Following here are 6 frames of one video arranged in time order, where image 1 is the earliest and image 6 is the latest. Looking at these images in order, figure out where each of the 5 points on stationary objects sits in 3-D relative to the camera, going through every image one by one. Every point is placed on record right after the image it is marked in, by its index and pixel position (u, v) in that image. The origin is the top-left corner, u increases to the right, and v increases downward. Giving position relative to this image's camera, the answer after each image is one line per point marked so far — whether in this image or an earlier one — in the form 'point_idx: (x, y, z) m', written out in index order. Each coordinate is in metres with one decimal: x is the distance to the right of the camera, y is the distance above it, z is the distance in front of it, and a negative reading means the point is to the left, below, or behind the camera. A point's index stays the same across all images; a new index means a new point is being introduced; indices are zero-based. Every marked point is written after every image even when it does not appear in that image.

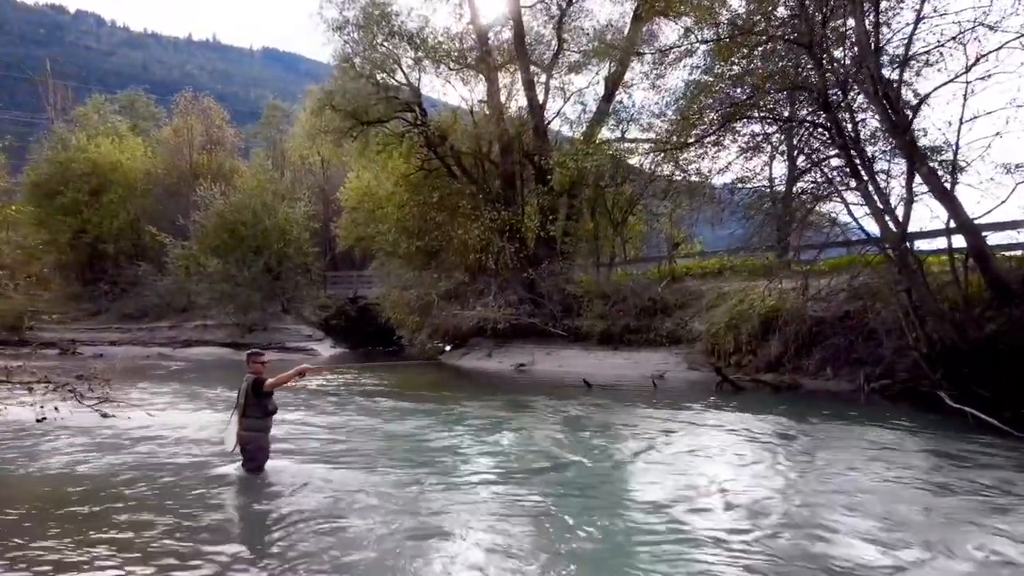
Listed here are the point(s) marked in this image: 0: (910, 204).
0: (+6.7, +1.4, +12.8) m
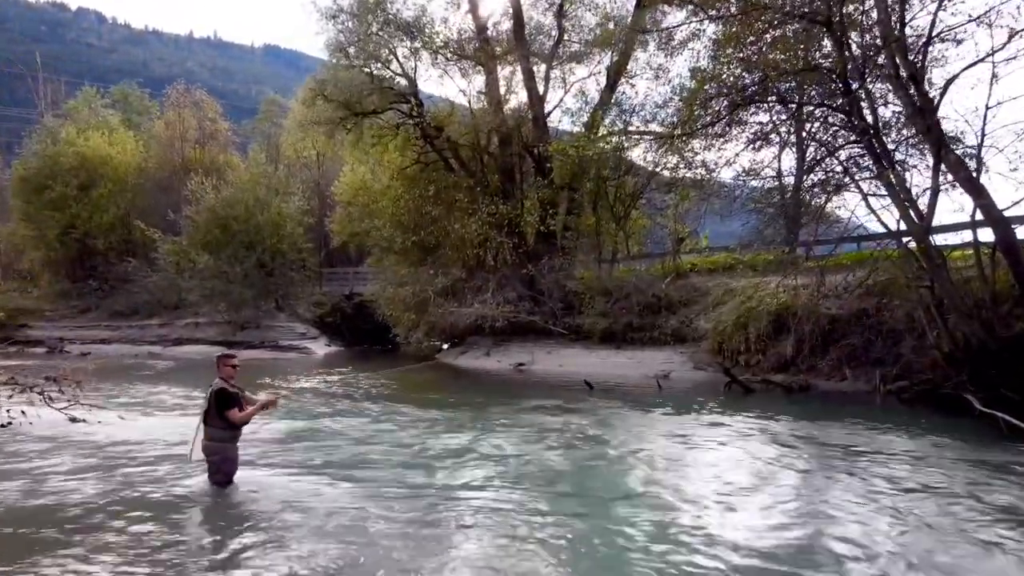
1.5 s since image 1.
0: (+6.6, +1.4, +11.9) m
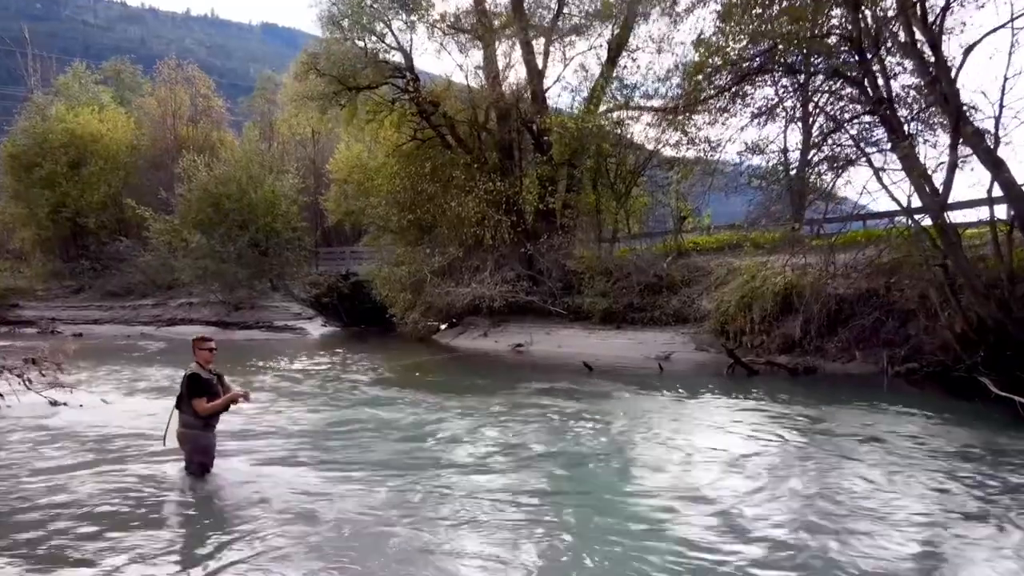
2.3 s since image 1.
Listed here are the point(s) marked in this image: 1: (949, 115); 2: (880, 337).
0: (+6.6, +1.8, +11.4) m
1: (+6.5, +2.6, +11.4) m
2: (+7.1, -0.9, +14.8) m
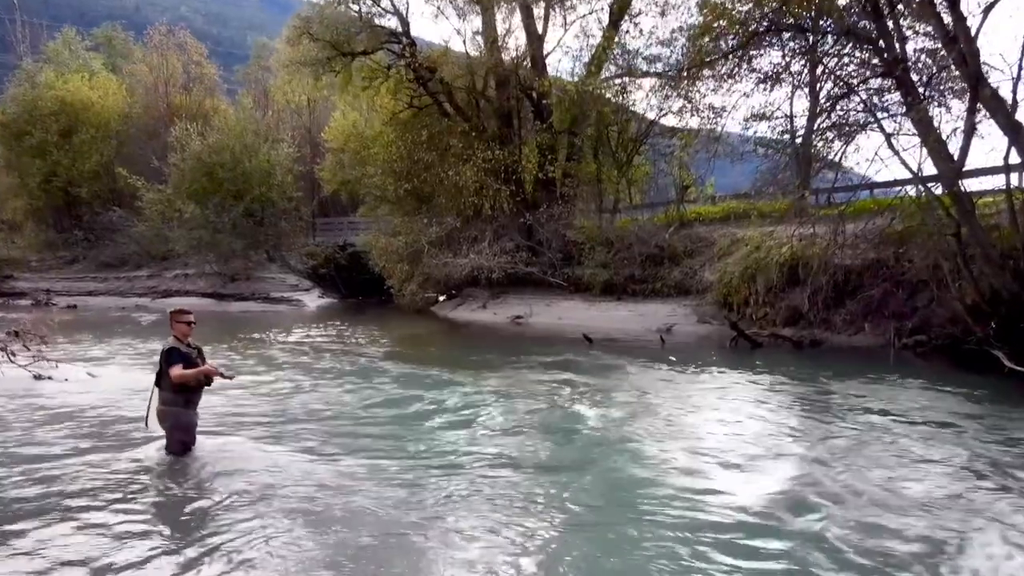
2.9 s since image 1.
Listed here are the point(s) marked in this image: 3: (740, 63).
0: (+6.5, +2.2, +11.0) m
1: (+6.4, +3.0, +10.9) m
2: (+7.1, -0.4, +14.4) m
3: (+4.0, +4.0, +13.5) m
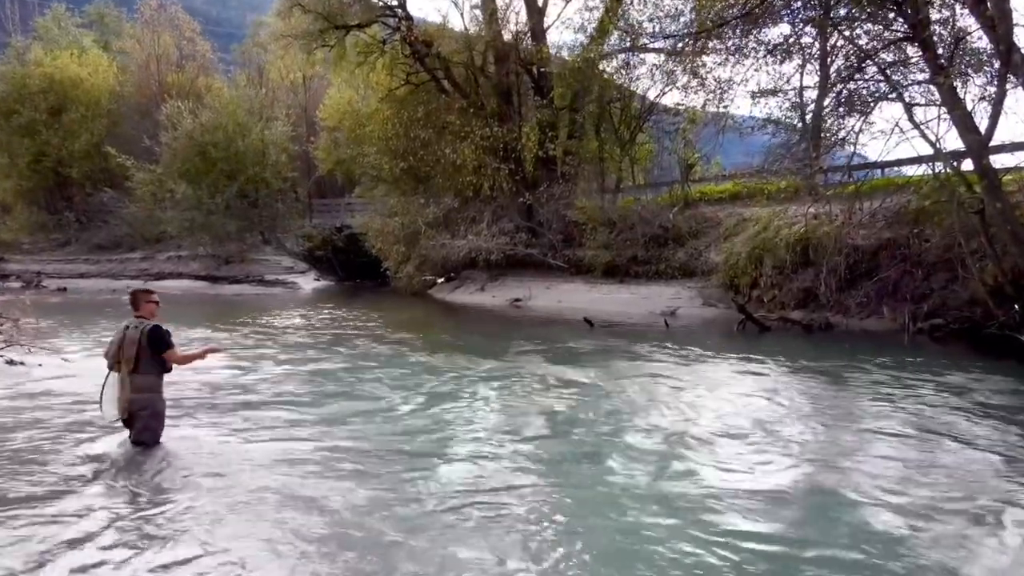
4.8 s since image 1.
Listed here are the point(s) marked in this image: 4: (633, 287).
0: (+6.5, +2.5, +10.3) m
1: (+6.4, +3.2, +10.2) m
2: (+7.0, 0.0, +13.8) m
3: (+4.0, +4.3, +12.8) m
4: (+3.0, 0.0, +18.9) m
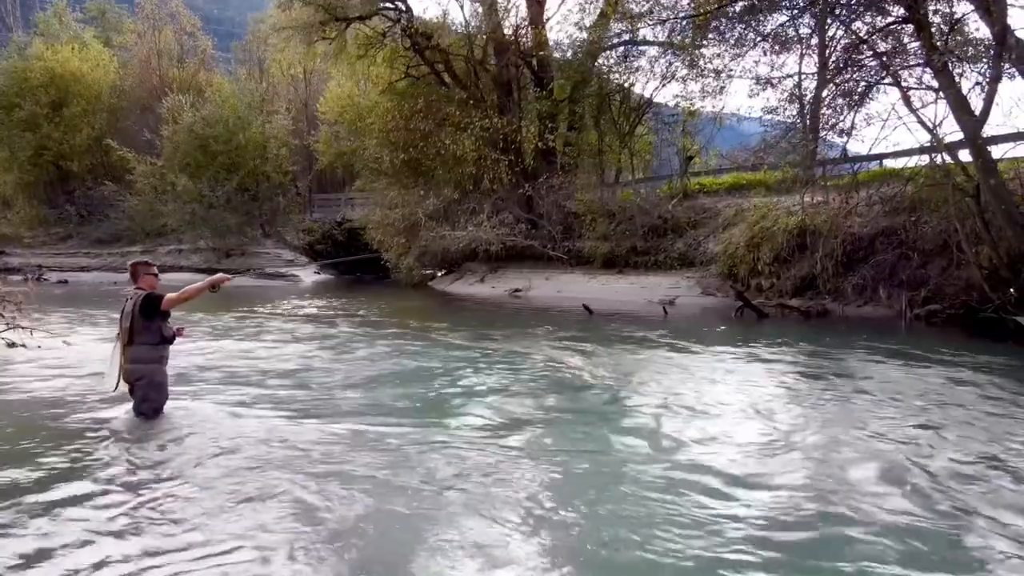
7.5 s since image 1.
0: (+6.5, +2.7, +10.4) m
1: (+6.4, +3.5, +10.2) m
2: (+7.0, +0.2, +13.9) m
3: (+4.0, +4.5, +12.9) m
4: (+3.0, +0.3, +19.0) m
